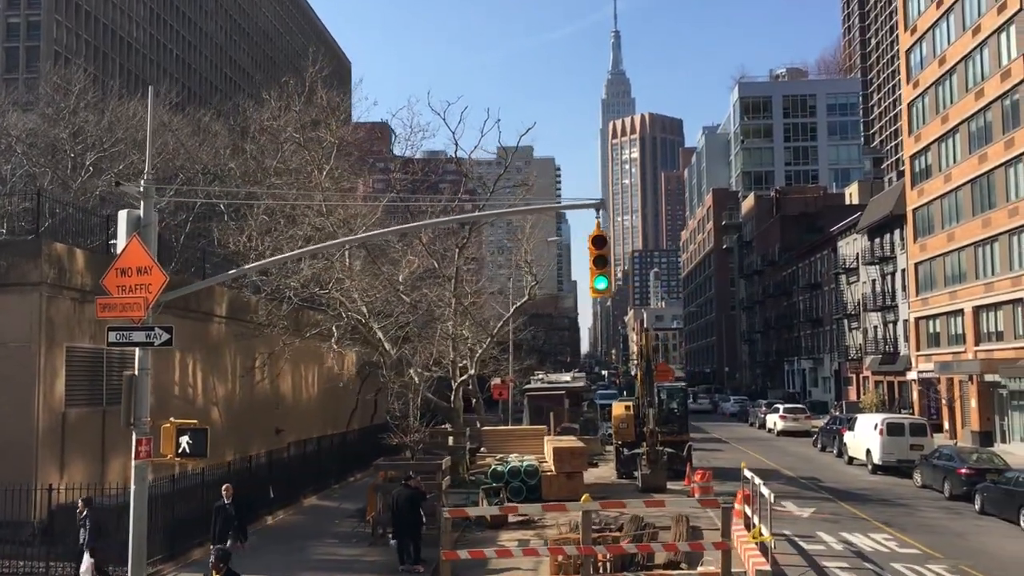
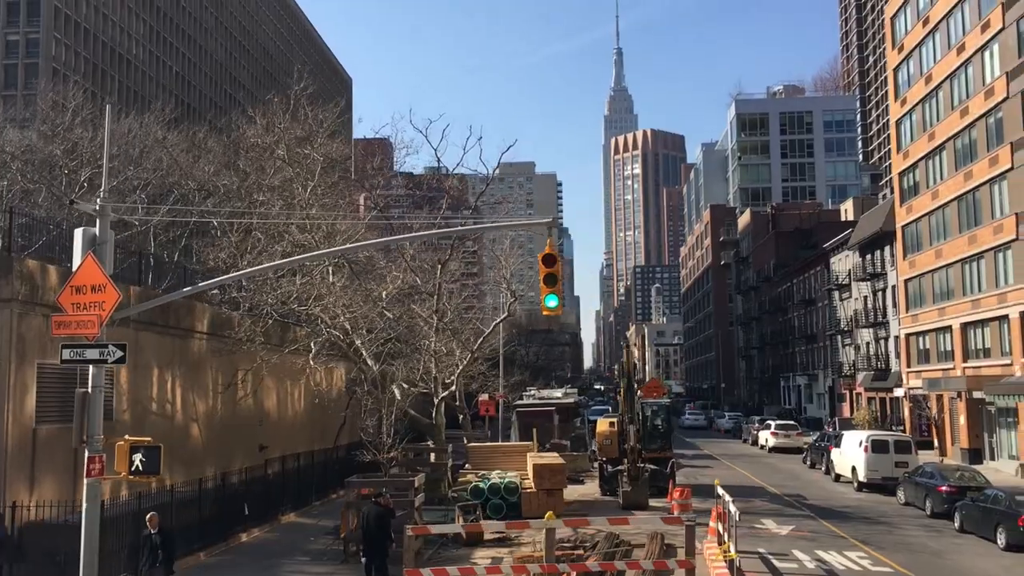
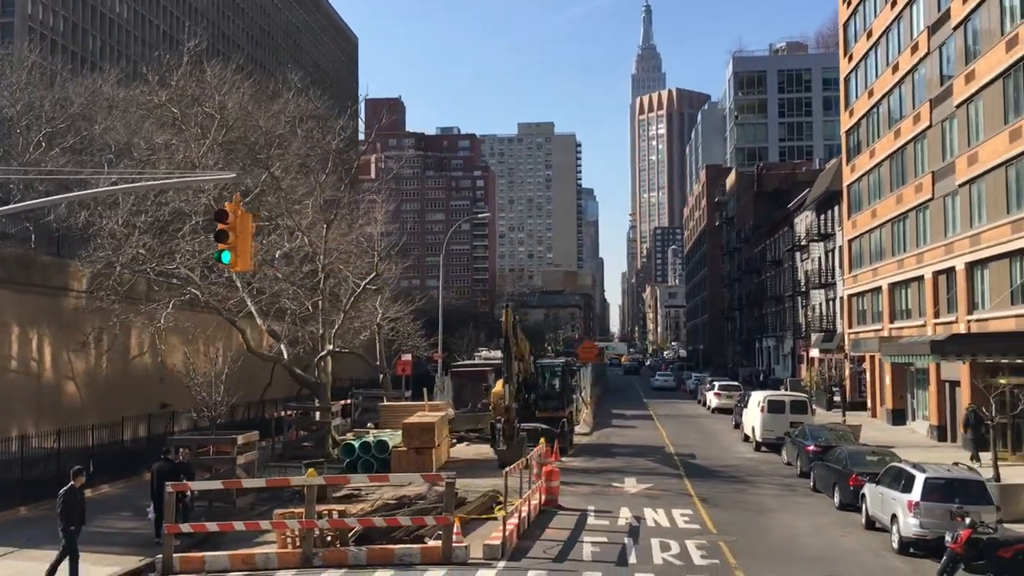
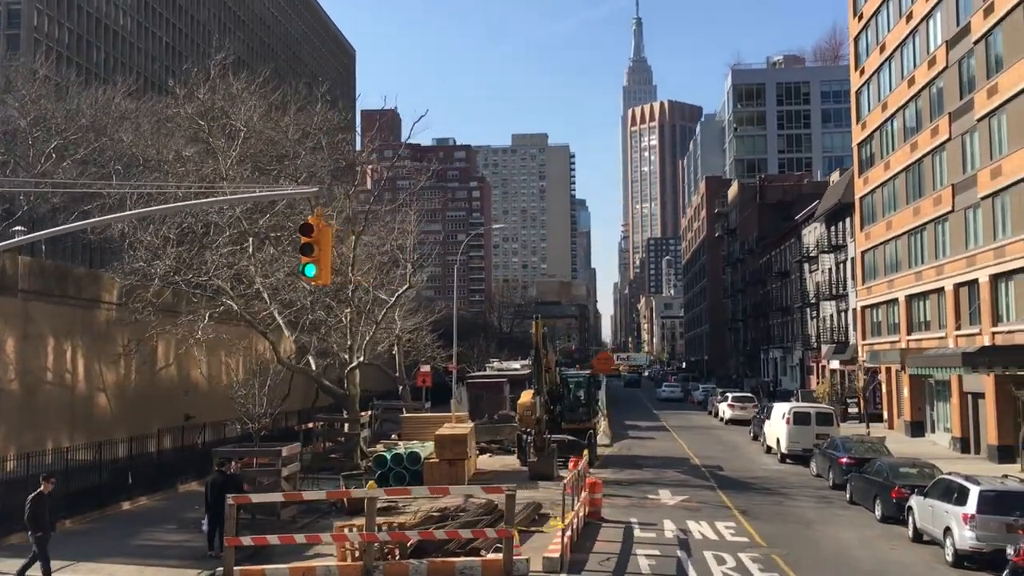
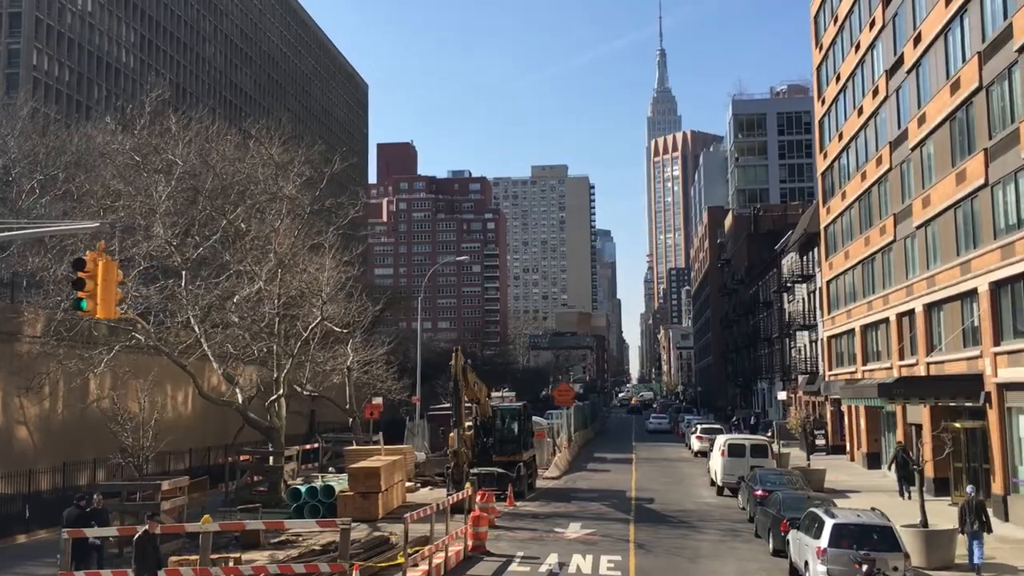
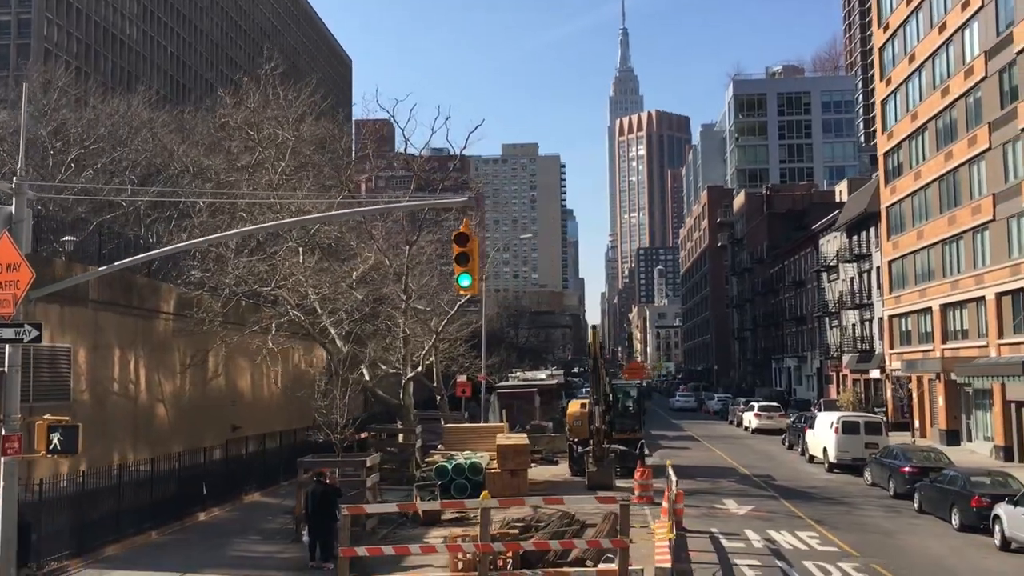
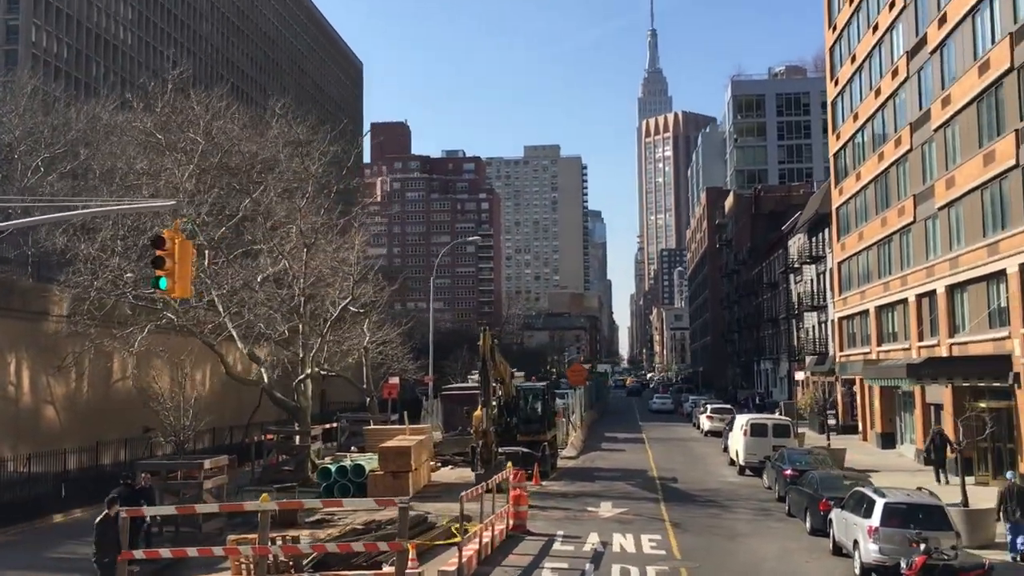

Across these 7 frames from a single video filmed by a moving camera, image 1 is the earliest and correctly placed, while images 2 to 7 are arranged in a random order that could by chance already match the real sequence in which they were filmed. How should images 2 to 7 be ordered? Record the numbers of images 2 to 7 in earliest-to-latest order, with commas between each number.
2, 6, 4, 3, 7, 5
